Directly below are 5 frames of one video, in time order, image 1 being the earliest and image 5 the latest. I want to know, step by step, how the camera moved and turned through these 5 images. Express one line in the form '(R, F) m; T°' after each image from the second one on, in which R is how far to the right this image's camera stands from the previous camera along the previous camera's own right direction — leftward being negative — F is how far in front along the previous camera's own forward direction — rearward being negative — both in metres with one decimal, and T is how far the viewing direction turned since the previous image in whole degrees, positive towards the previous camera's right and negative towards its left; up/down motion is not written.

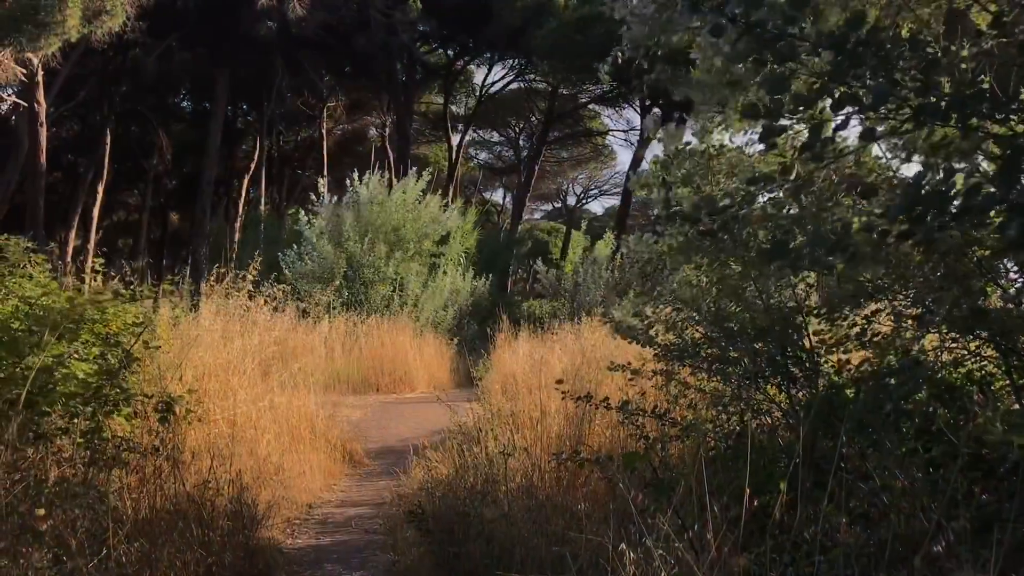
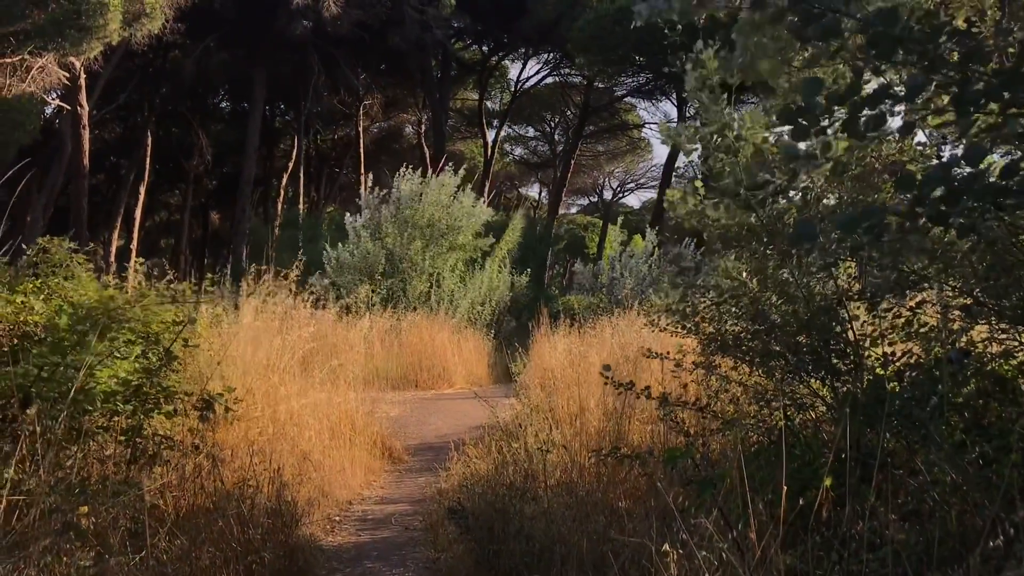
(0.0, 0.0) m; -2°
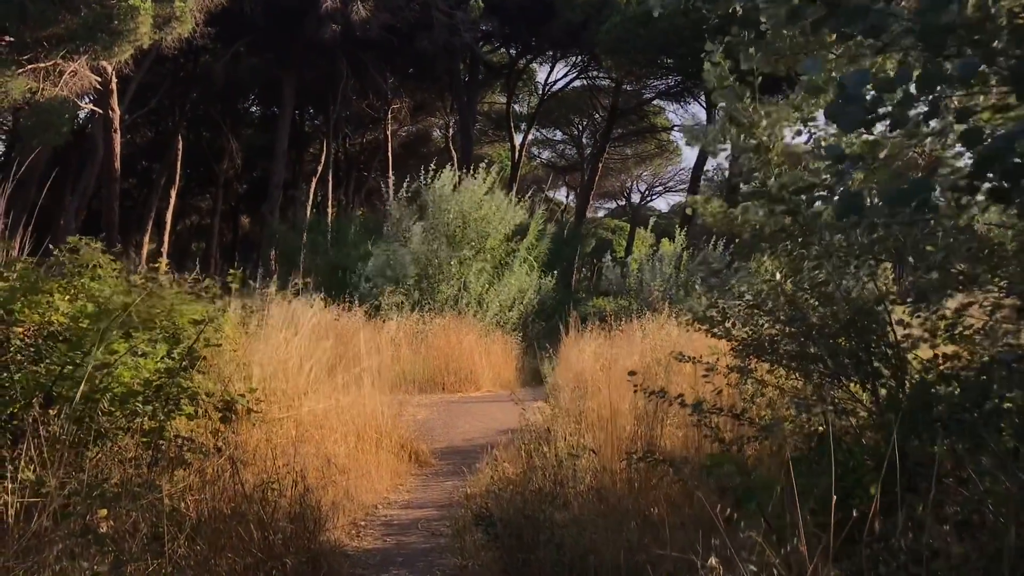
(0.0, +0.1) m; -2°
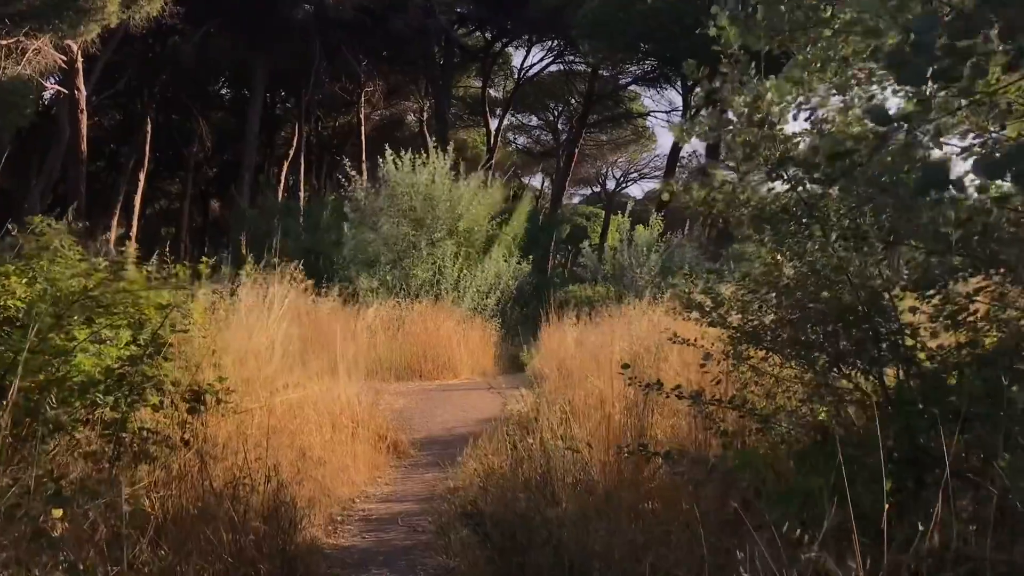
(-0.1, +0.2) m; +2°
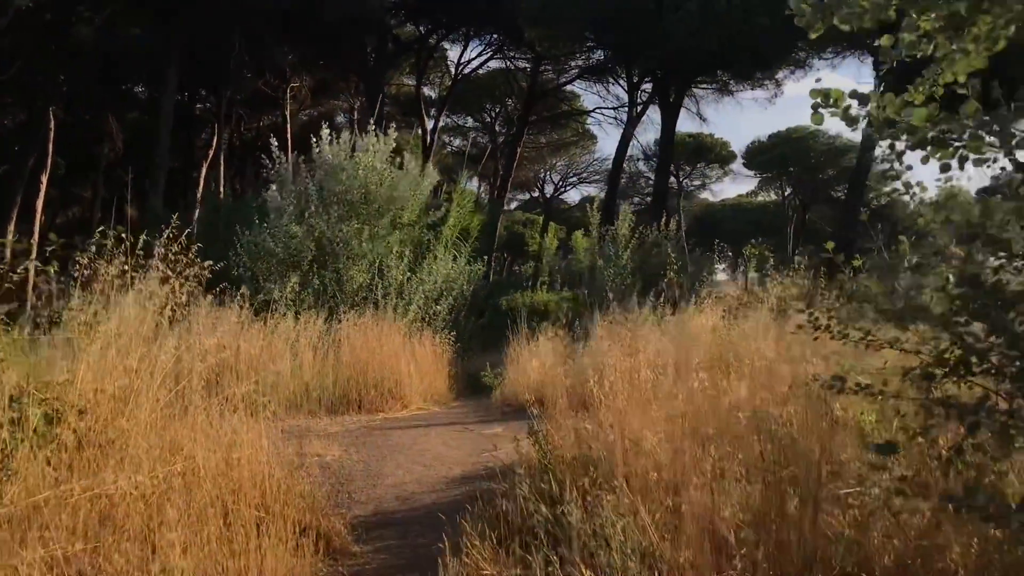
(-0.2, +1.9) m; +4°
